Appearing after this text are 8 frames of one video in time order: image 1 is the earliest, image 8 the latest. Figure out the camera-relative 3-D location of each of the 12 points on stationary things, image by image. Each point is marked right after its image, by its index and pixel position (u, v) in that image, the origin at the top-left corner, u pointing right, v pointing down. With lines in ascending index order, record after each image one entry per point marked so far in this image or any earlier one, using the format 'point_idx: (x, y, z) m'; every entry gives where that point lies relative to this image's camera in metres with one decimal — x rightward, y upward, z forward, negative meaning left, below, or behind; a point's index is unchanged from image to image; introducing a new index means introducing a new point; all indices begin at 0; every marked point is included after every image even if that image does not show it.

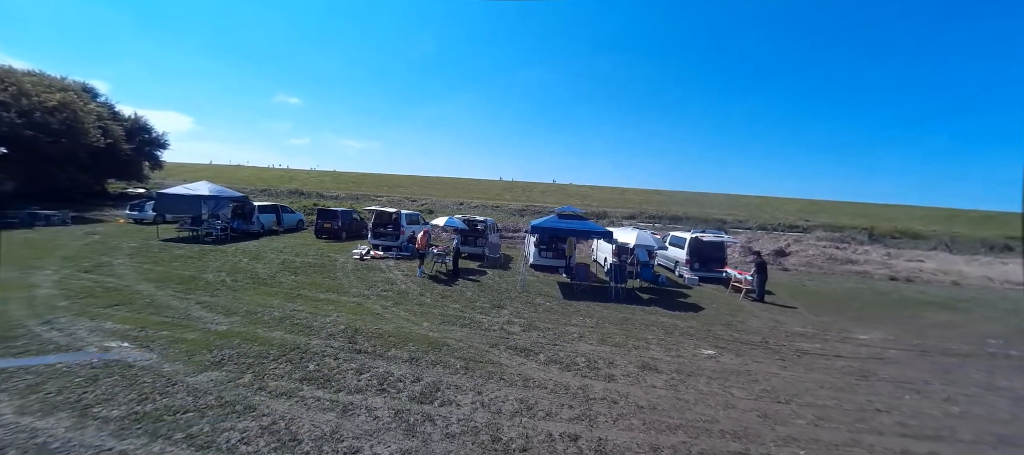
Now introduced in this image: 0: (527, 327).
0: (+0.3, -2.1, +7.8) m
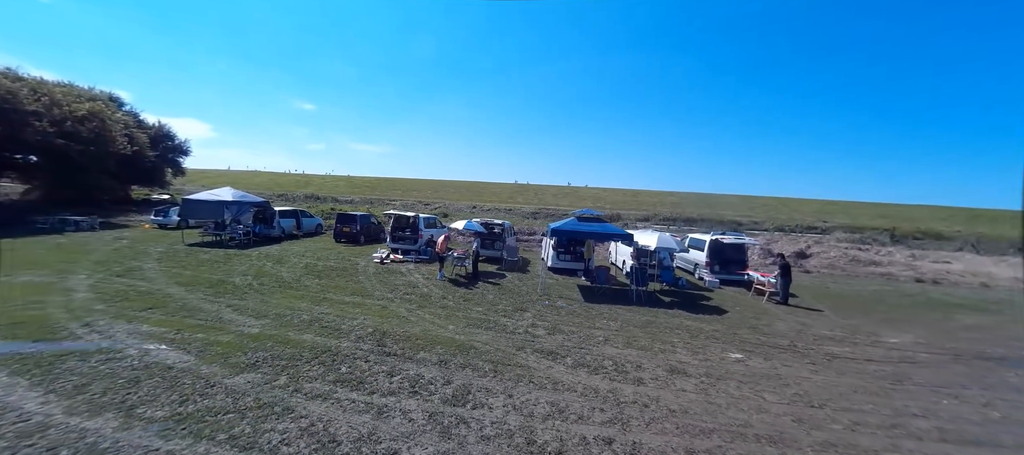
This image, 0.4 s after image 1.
0: (+0.8, -2.2, +7.7) m
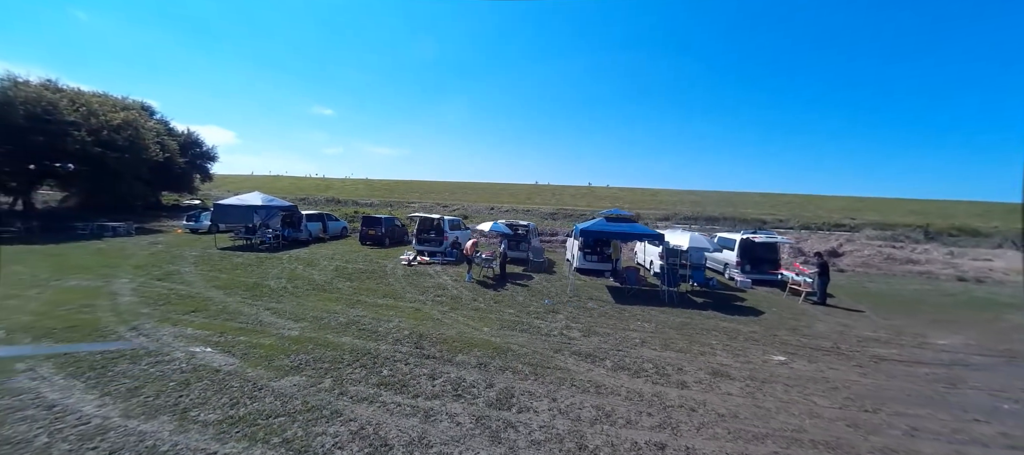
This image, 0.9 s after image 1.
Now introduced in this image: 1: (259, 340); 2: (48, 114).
0: (+1.5, -2.2, +7.6) m
1: (-4.0, -1.8, +5.8) m
2: (-23.9, +5.9, +18.8) m
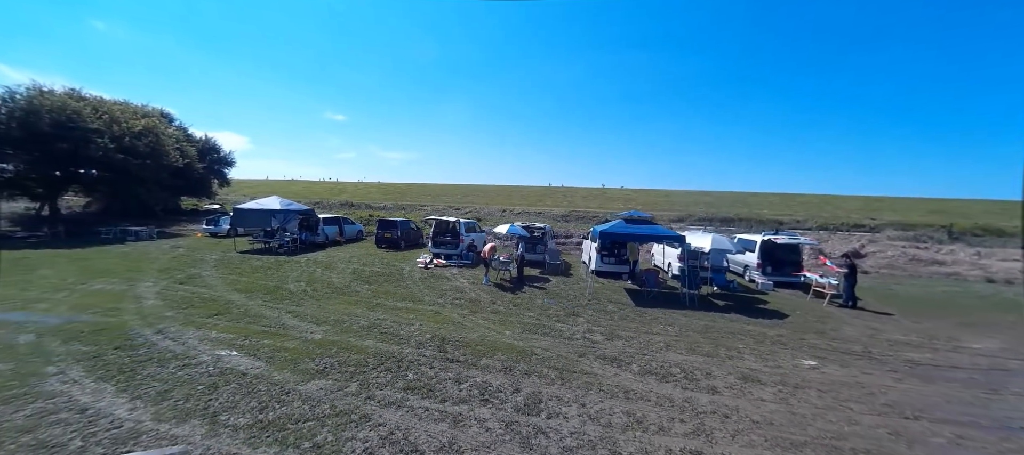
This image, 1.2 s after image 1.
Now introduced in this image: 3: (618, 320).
0: (+2.0, -2.2, +7.4) m
1: (-3.6, -1.8, +5.8) m
2: (-23.2, +5.7, +19.3) m
3: (+2.4, -2.1, +8.5) m
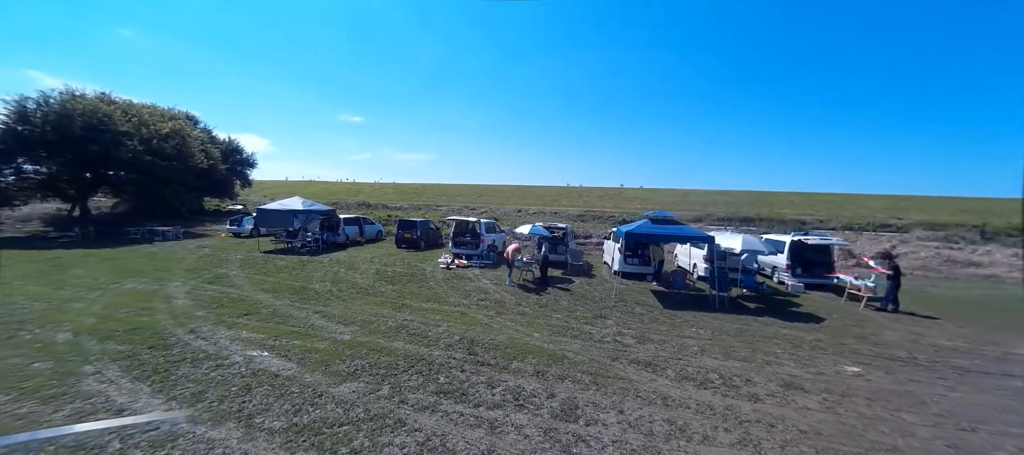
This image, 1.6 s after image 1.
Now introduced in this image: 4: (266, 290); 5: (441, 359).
0: (+2.5, -2.2, +7.2) m
1: (-3.1, -1.8, +5.8) m
2: (-22.3, +5.6, +19.9) m
3: (+3.0, -2.1, +8.2) m
4: (-5.8, -1.5, +8.7) m
5: (-1.1, -2.0, +5.6) m
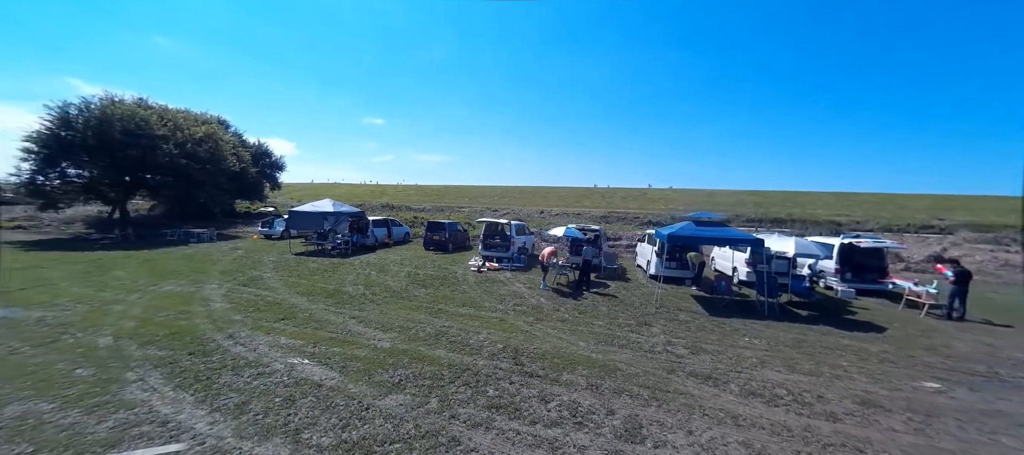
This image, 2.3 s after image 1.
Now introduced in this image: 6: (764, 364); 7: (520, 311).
0: (+3.3, -2.2, +6.7) m
1: (-2.4, -1.9, +5.5) m
2: (-20.9, +5.5, +20.6) m
3: (+3.9, -2.2, +7.7) m
4: (-4.9, -1.5, +8.6) m
5: (-0.4, -2.0, +5.2) m
6: (+4.4, -2.4, +6.5) m
7: (+0.2, -1.8, +8.0) m
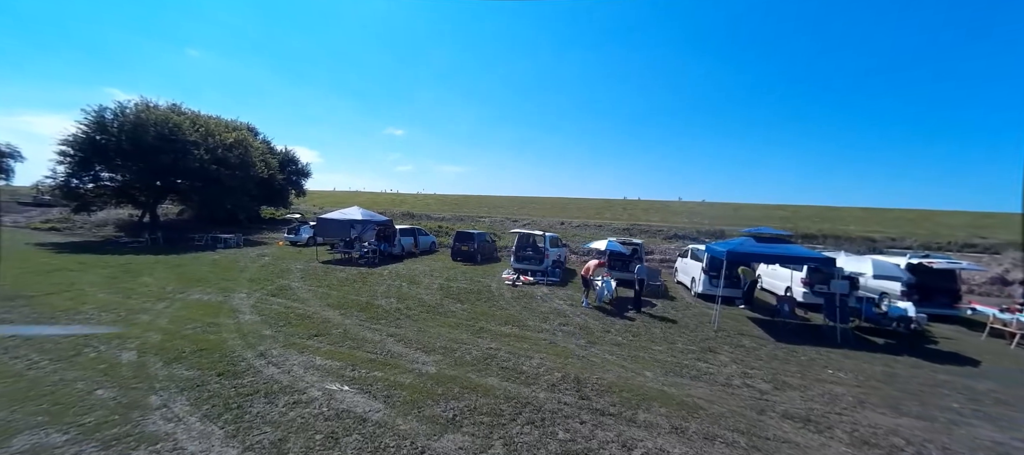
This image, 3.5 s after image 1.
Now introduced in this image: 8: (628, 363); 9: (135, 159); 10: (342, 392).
0: (+4.2, -2.5, +5.9) m
1: (-1.5, -2.0, +4.9) m
2: (-19.3, +5.3, +20.9) m
3: (+4.8, -2.5, +6.8) m
4: (-3.9, -1.7, +8.0) m
5: (+0.5, -2.2, +4.5) m
6: (+5.3, -2.7, +5.6) m
7: (+1.1, -2.1, +7.3) m
8: (+1.9, -2.2, +6.0) m
9: (-20.2, +3.6, +19.7) m
10: (-2.1, -2.0, +4.5) m
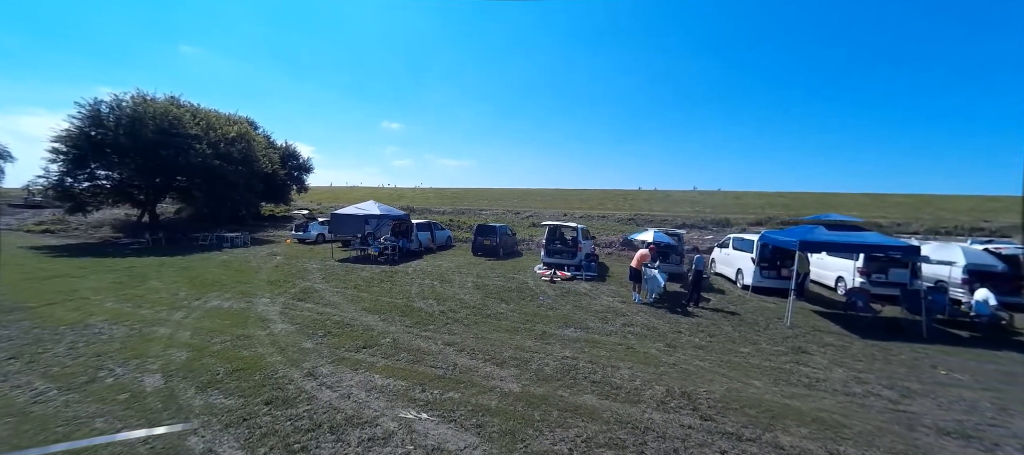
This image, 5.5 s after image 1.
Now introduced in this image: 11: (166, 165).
0: (+5.4, -2.3, +5.1) m
1: (-0.4, -1.9, +4.1) m
2: (-18.5, +5.3, +19.8) m
3: (+5.9, -2.2, +6.1) m
4: (-2.8, -1.6, +7.2) m
5: (+1.6, -2.1, +3.8) m
6: (+6.5, -2.4, +4.8) m
7: (+2.2, -1.9, +6.5) m
8: (+3.0, -2.0, +5.3) m
9: (-19.3, +3.6, +18.6) m
10: (-0.9, -1.9, +3.7) m
11: (-18.8, +3.3, +19.8) m
